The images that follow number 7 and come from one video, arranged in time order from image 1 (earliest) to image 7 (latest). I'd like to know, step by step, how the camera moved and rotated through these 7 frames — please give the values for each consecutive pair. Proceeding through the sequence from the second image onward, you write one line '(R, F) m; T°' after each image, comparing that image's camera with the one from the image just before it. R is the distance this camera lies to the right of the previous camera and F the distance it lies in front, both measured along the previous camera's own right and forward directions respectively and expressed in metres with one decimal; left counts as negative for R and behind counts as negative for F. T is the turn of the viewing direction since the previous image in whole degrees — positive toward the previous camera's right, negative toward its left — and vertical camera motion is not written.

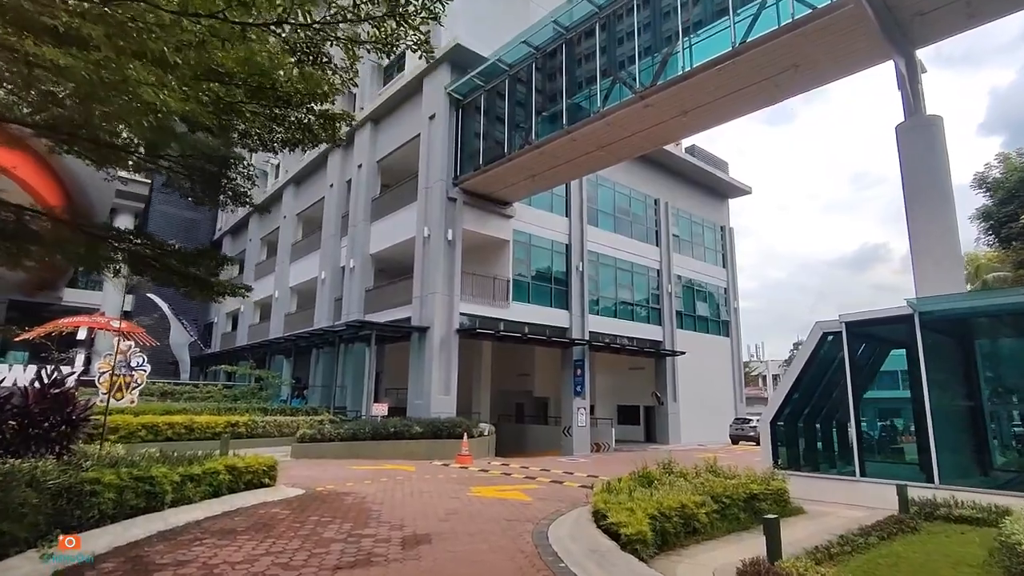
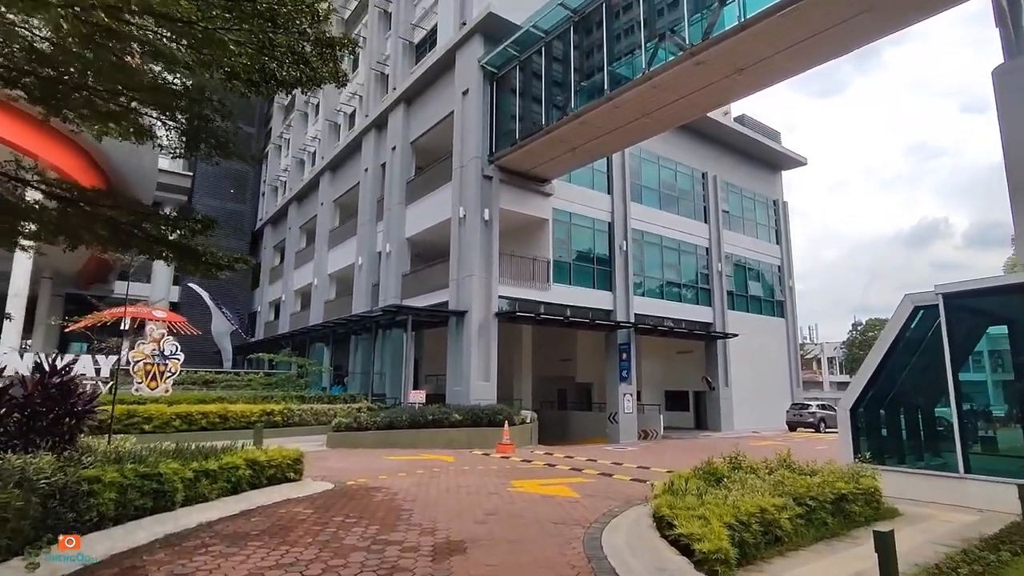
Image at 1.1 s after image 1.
(0.0, +1.1) m; -4°
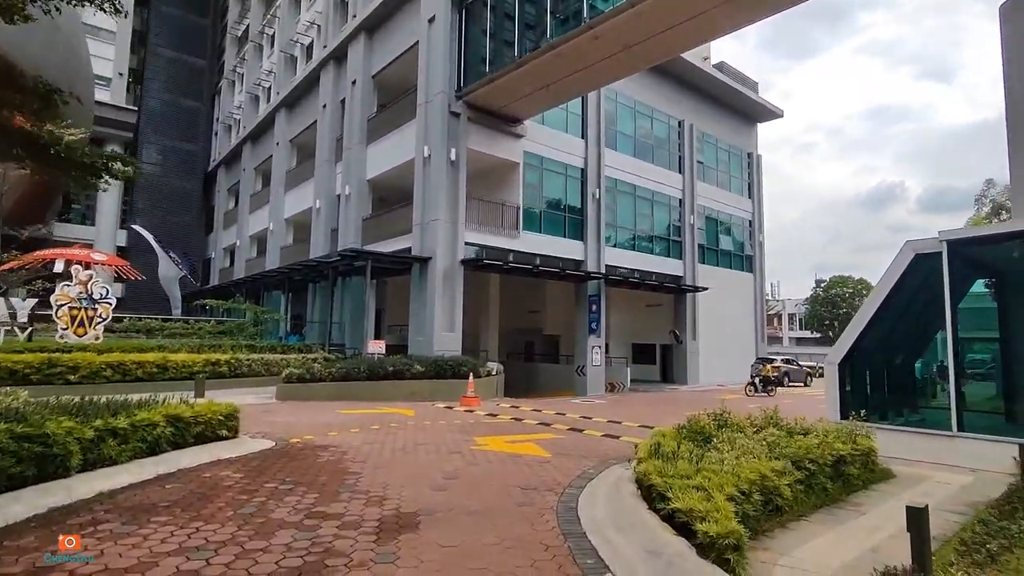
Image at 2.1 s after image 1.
(0.0, +1.1) m; +3°
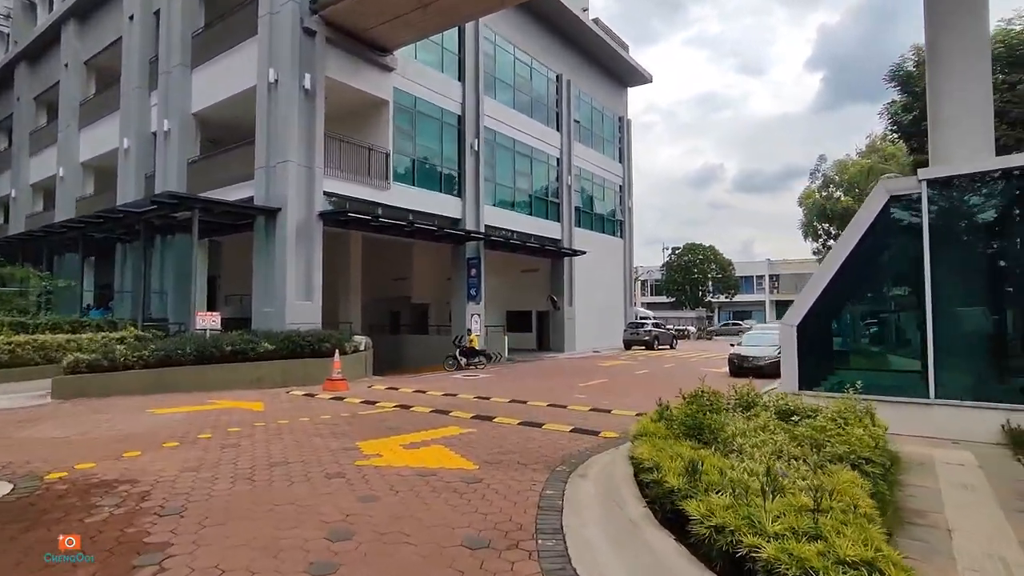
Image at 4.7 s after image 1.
(-0.5, +2.7) m; +14°
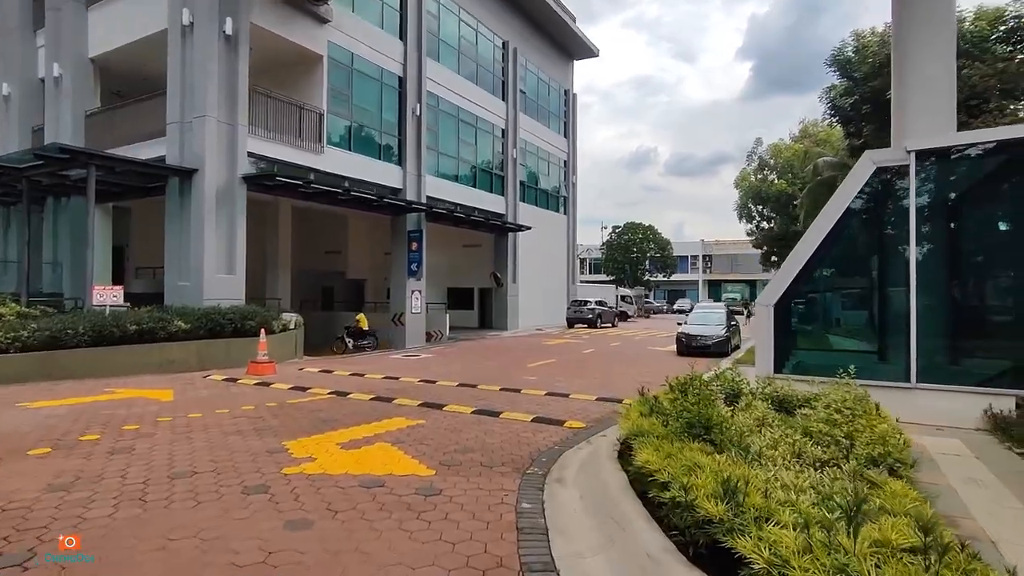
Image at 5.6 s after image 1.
(-0.2, +1.0) m; +6°
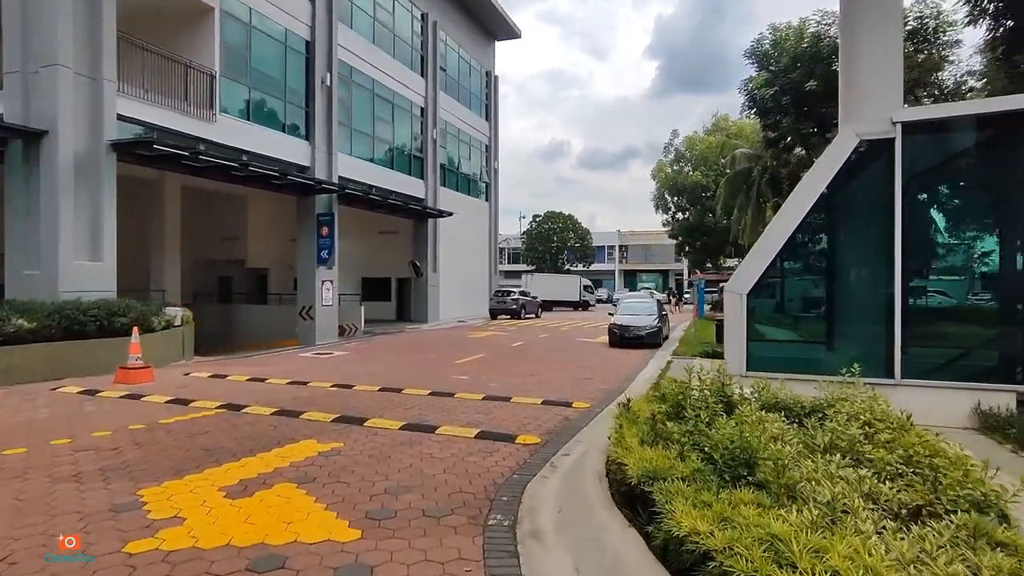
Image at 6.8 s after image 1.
(-0.3, +1.4) m; +8°
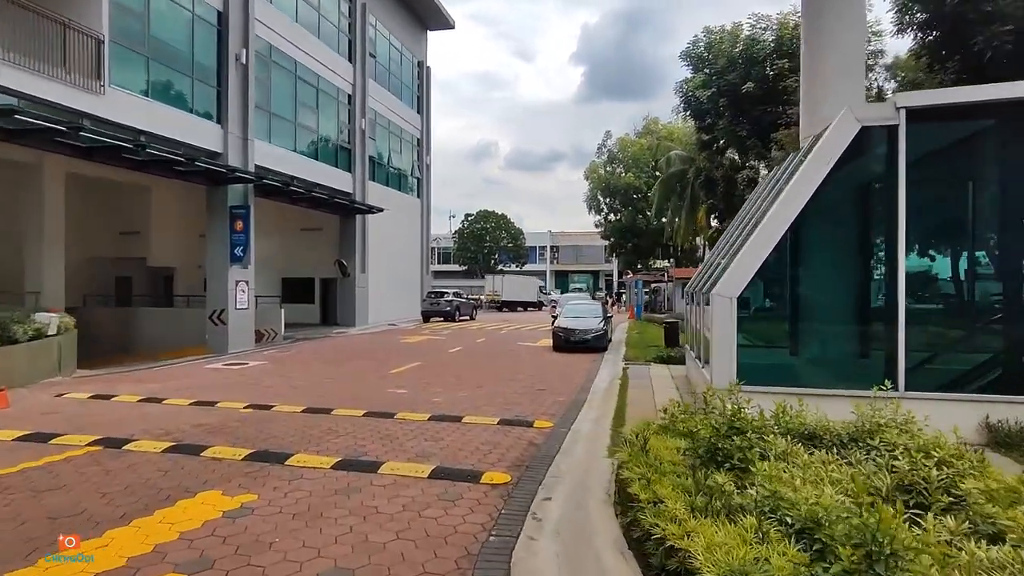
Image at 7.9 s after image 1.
(-0.3, +1.2) m; +7°
